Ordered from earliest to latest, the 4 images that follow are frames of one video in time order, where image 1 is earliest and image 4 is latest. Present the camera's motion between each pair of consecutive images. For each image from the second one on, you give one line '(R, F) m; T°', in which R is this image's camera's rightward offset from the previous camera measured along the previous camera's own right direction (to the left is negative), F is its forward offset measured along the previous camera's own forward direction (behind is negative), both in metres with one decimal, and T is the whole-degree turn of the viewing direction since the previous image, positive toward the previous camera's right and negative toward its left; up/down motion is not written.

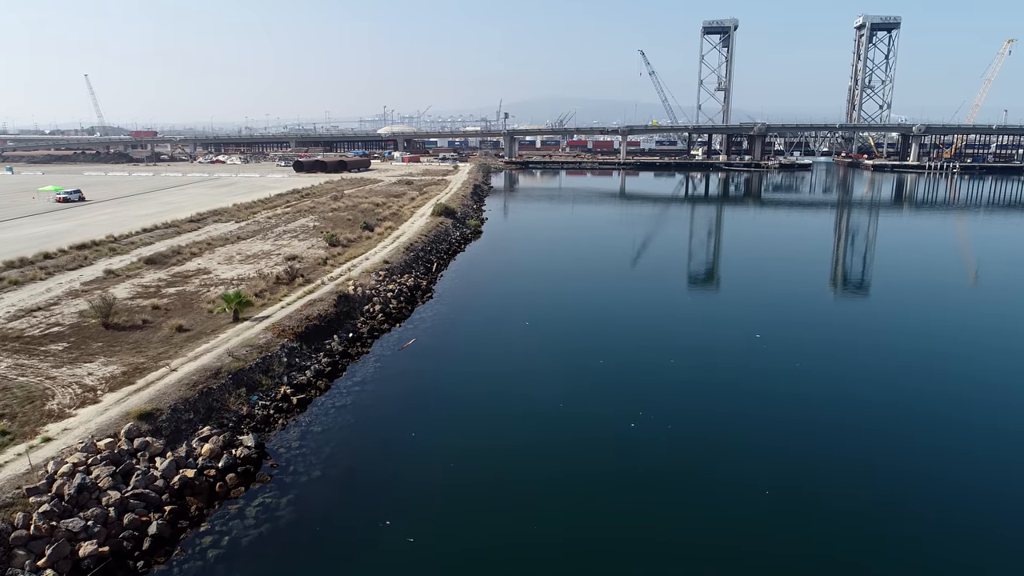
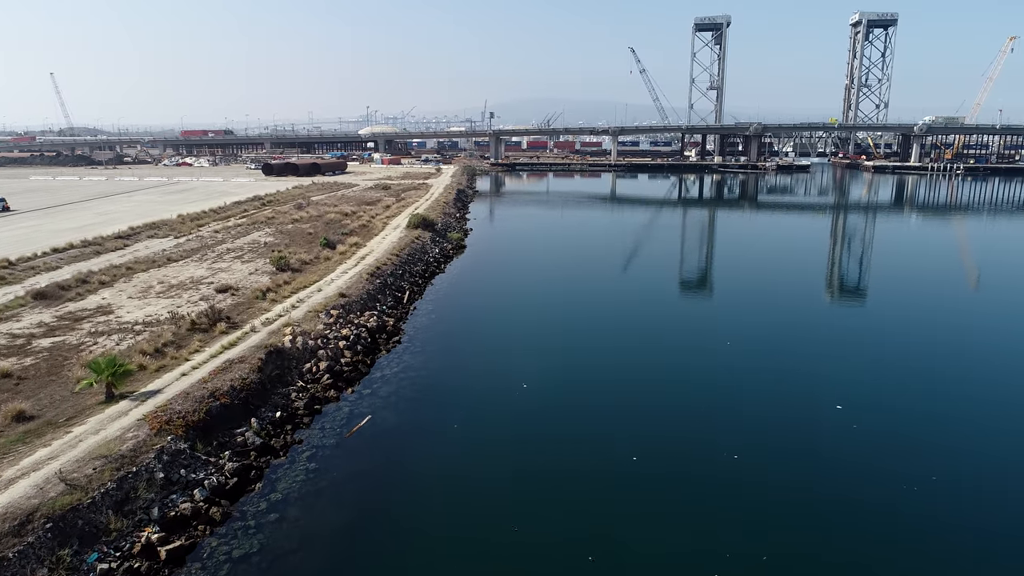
(-0.1, +3.7) m; +1°
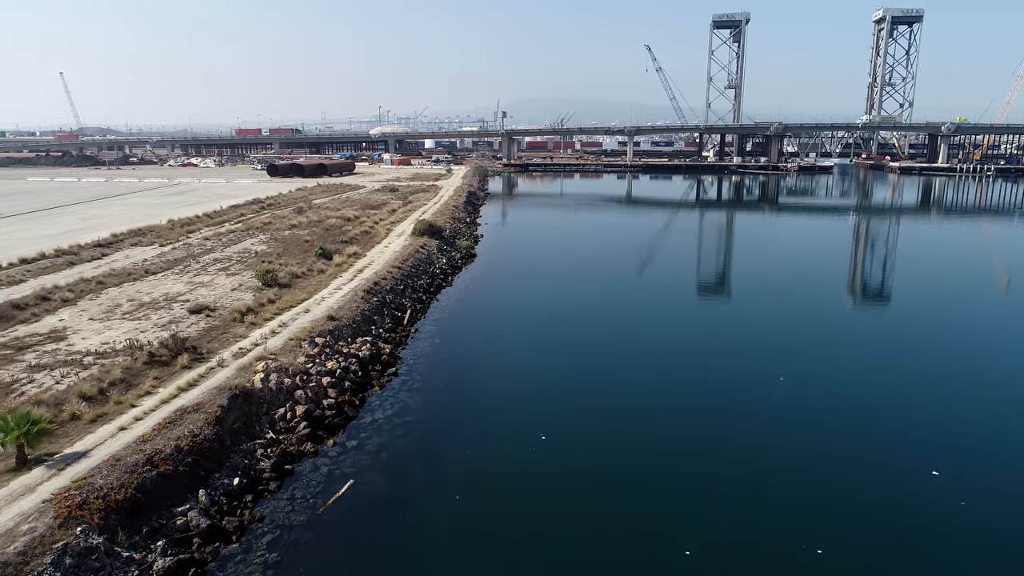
(-0.1, +1.9) m; -1°
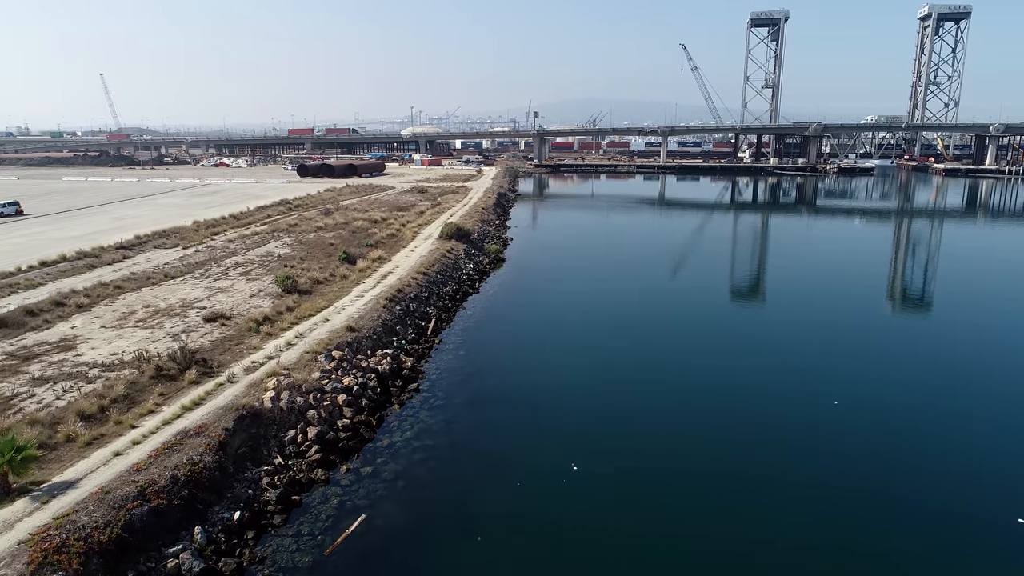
(0.0, +0.8) m; -3°
